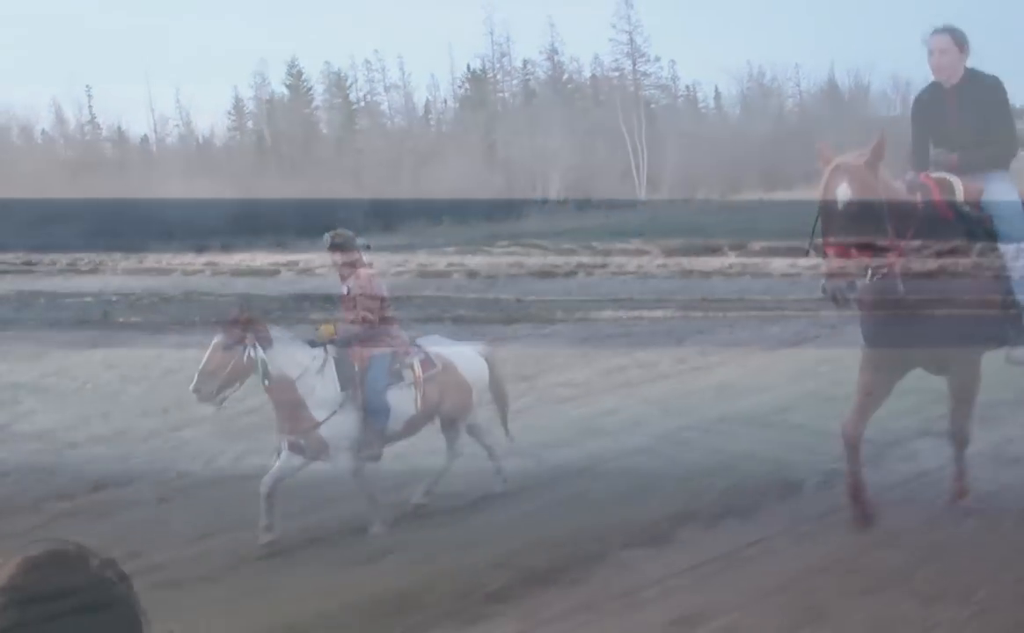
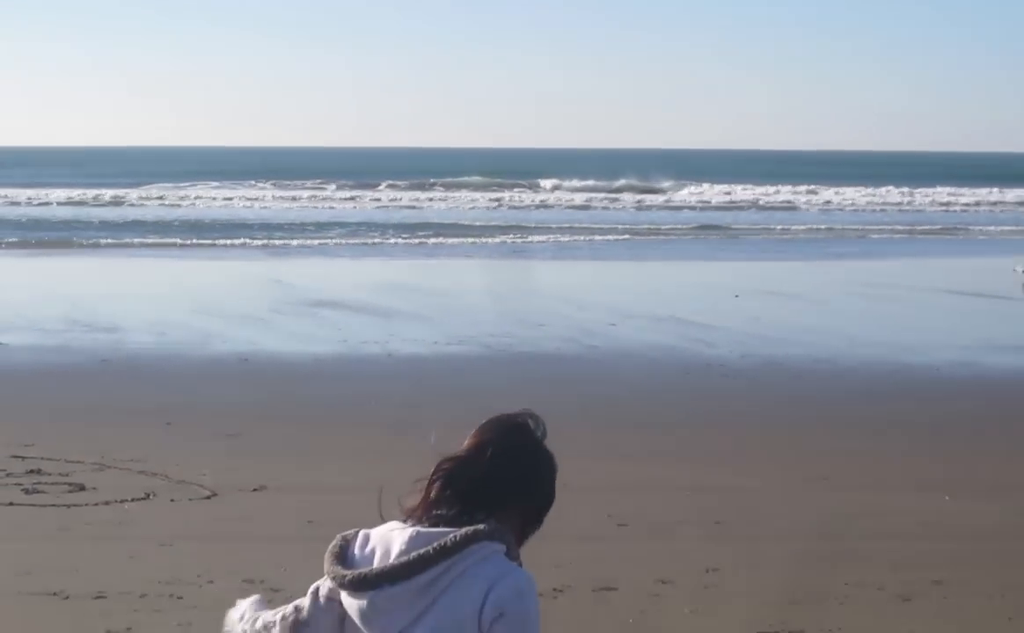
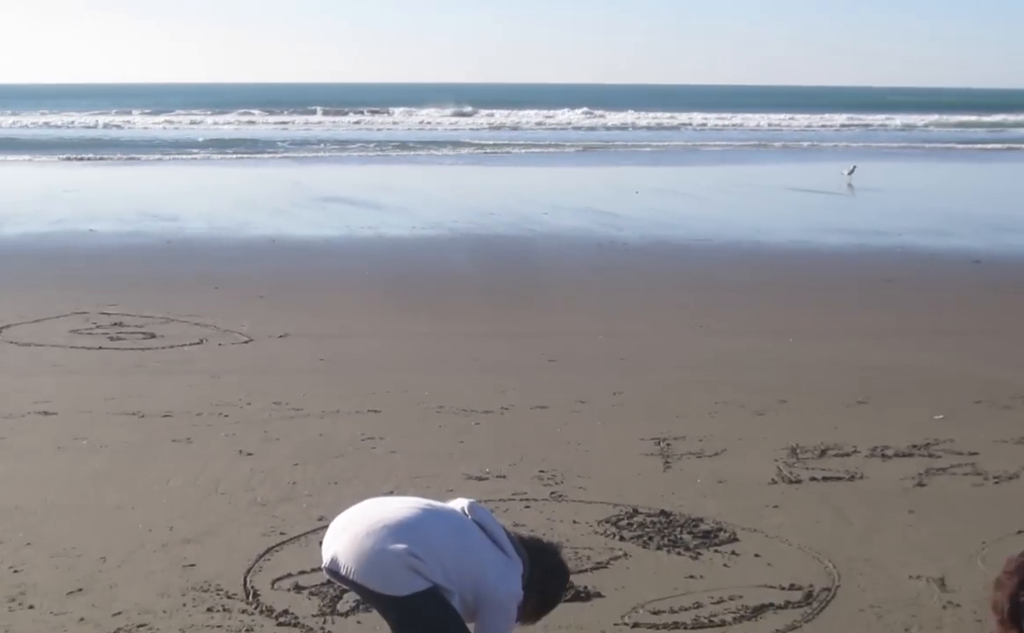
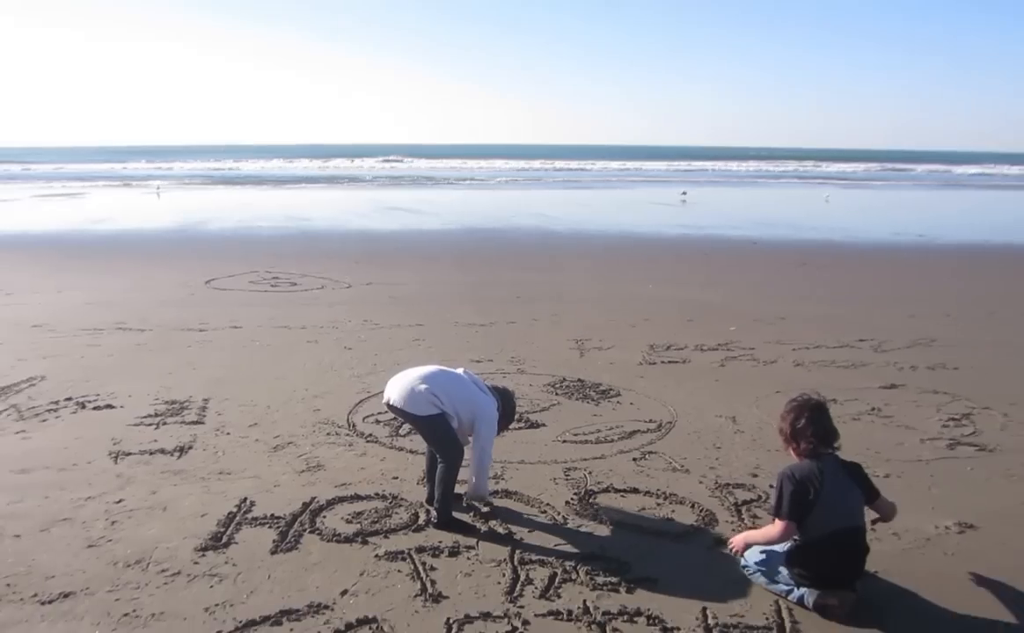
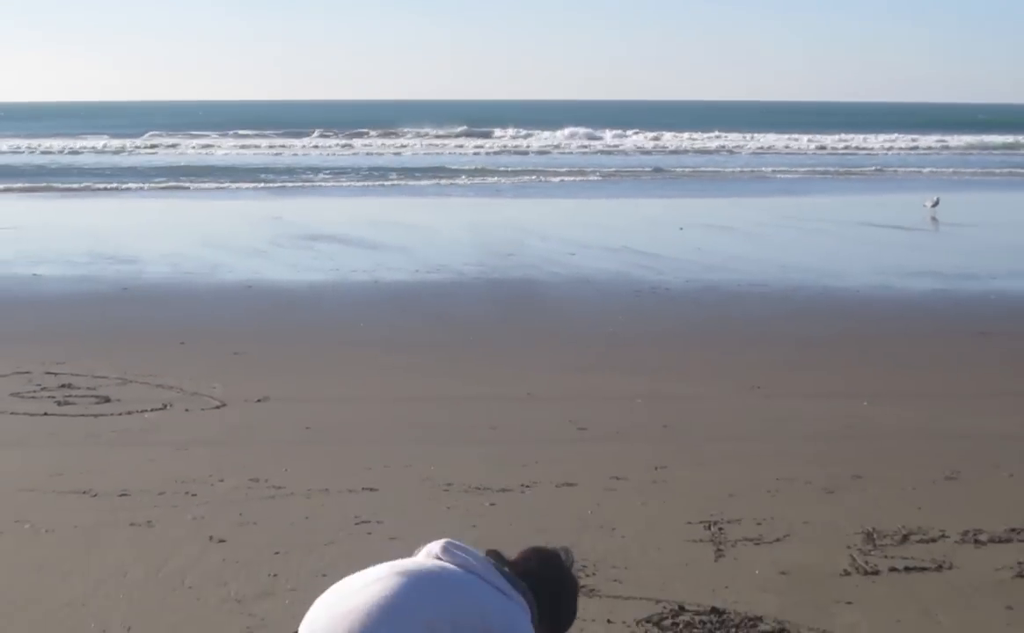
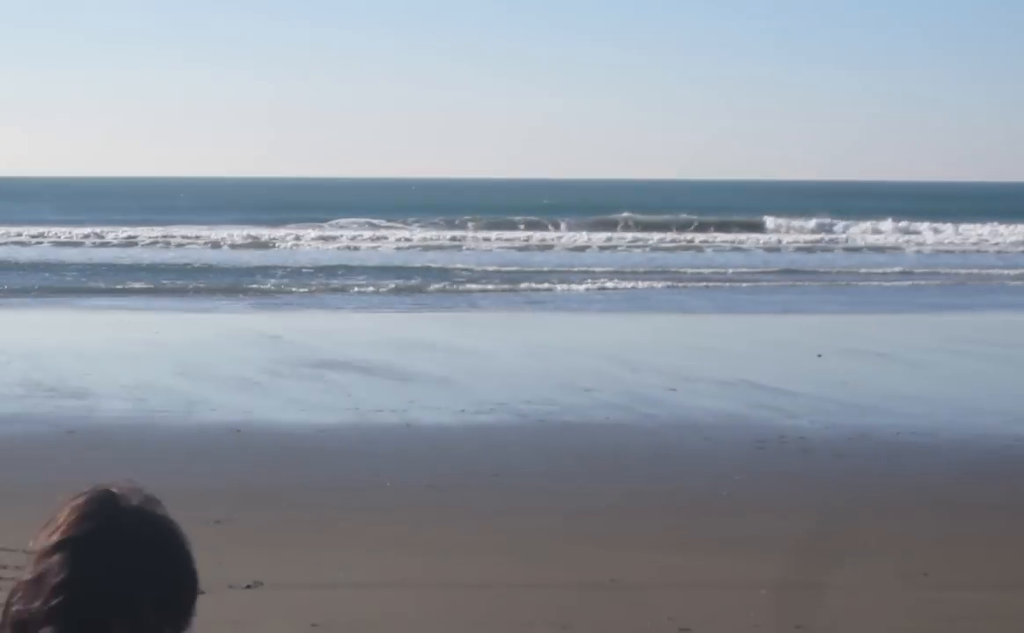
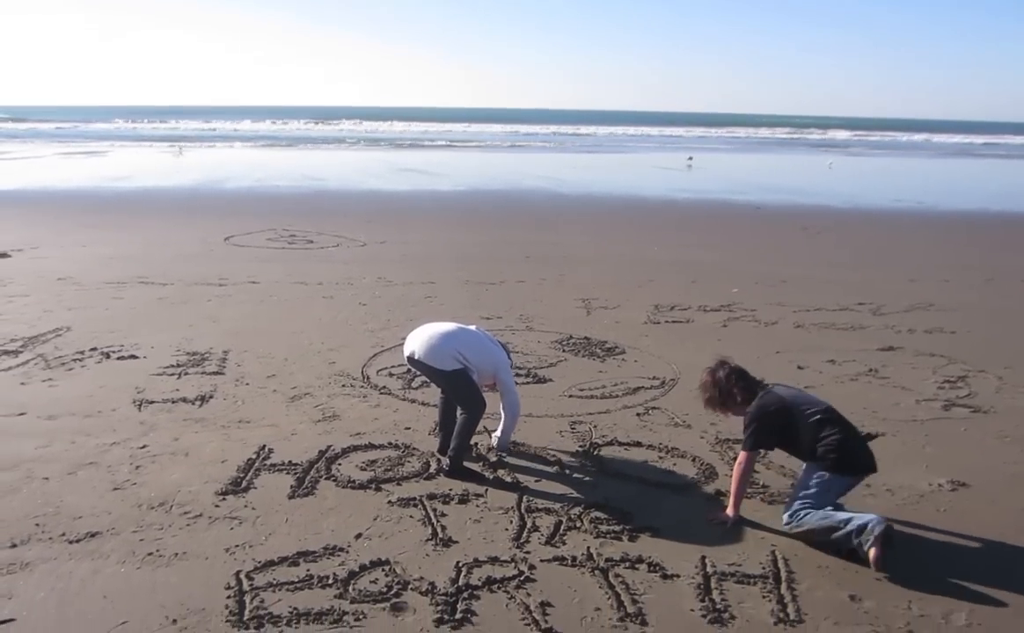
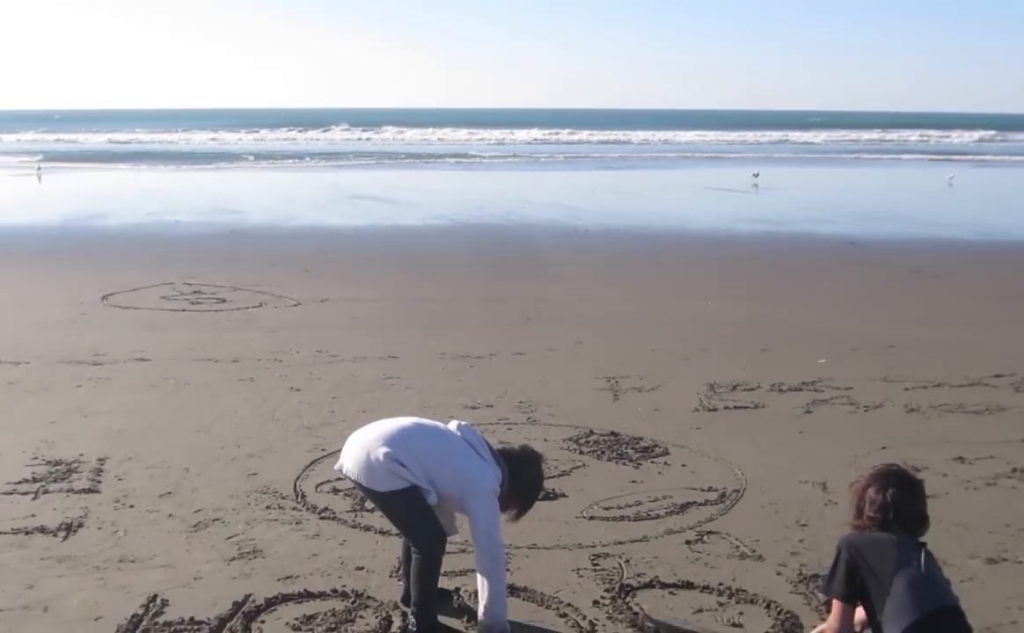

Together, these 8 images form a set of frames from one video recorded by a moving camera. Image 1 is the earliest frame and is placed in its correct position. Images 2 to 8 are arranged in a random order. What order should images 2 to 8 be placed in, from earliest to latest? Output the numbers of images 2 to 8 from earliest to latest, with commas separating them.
6, 2, 5, 3, 8, 4, 7
